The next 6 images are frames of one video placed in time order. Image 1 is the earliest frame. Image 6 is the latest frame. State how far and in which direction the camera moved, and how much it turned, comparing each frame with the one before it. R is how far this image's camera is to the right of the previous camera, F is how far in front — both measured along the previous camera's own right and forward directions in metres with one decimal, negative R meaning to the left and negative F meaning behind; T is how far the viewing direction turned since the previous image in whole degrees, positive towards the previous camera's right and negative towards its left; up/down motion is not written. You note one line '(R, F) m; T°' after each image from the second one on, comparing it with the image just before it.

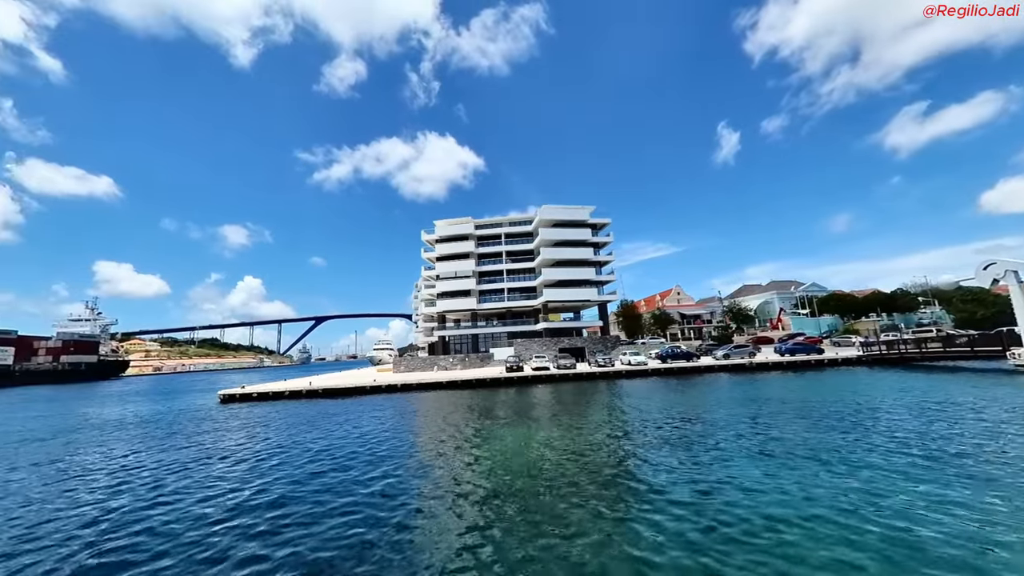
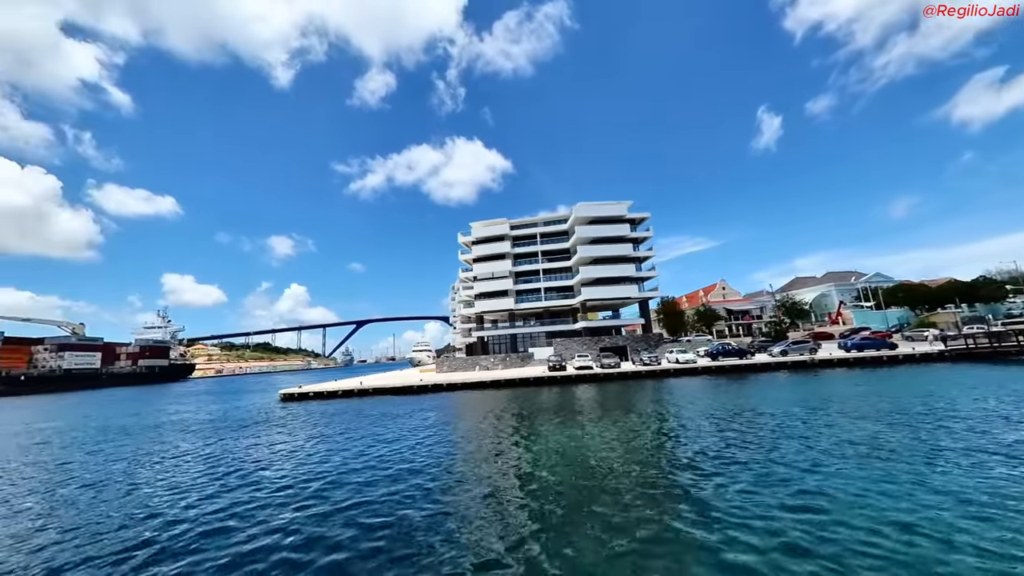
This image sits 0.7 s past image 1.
(-0.6, +0.1) m; -5°
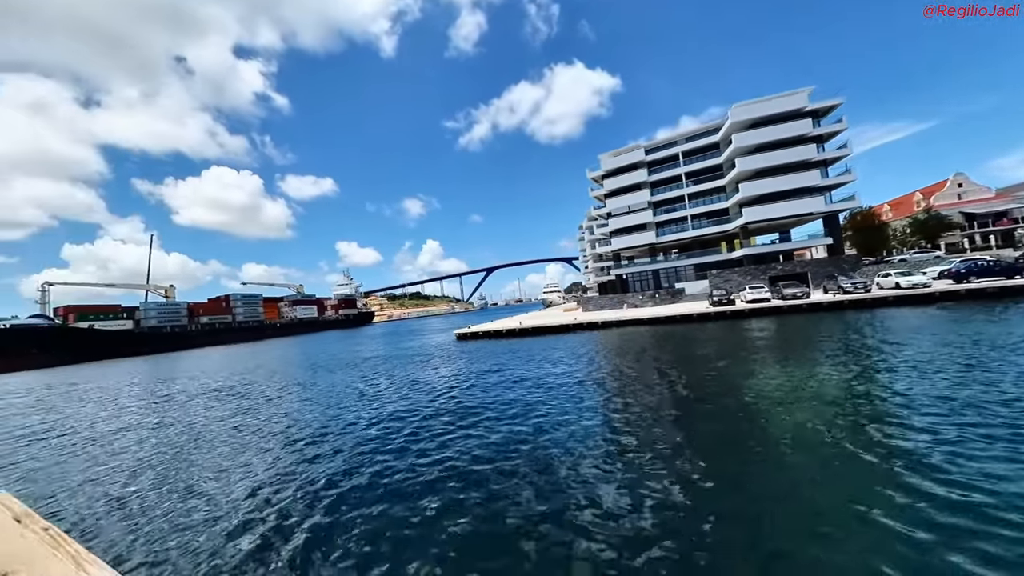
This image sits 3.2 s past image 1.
(-2.1, 0.0) m; -20°
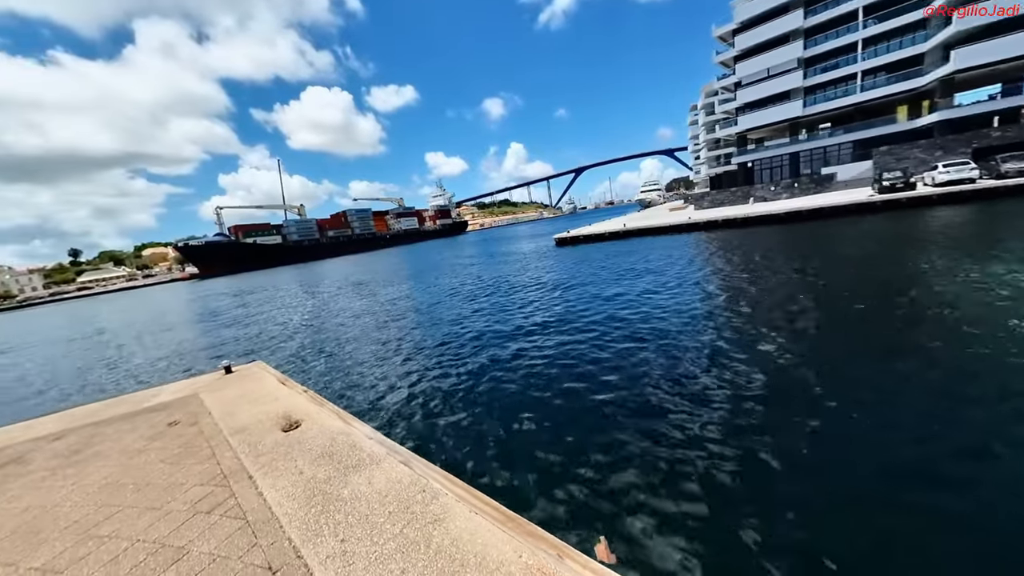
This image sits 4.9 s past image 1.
(-1.0, +0.2) m; -14°
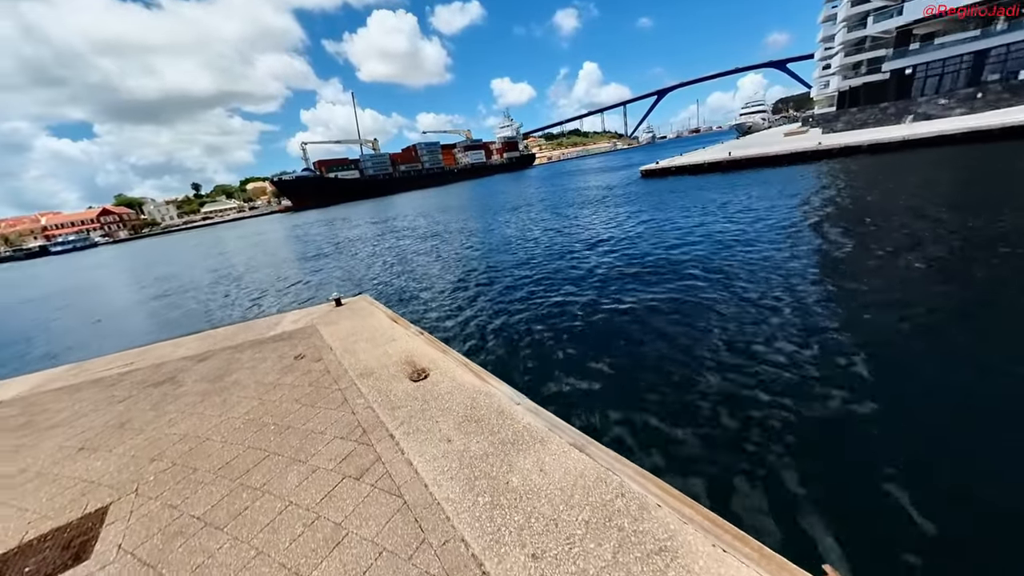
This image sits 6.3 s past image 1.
(-1.0, +0.9) m; -10°
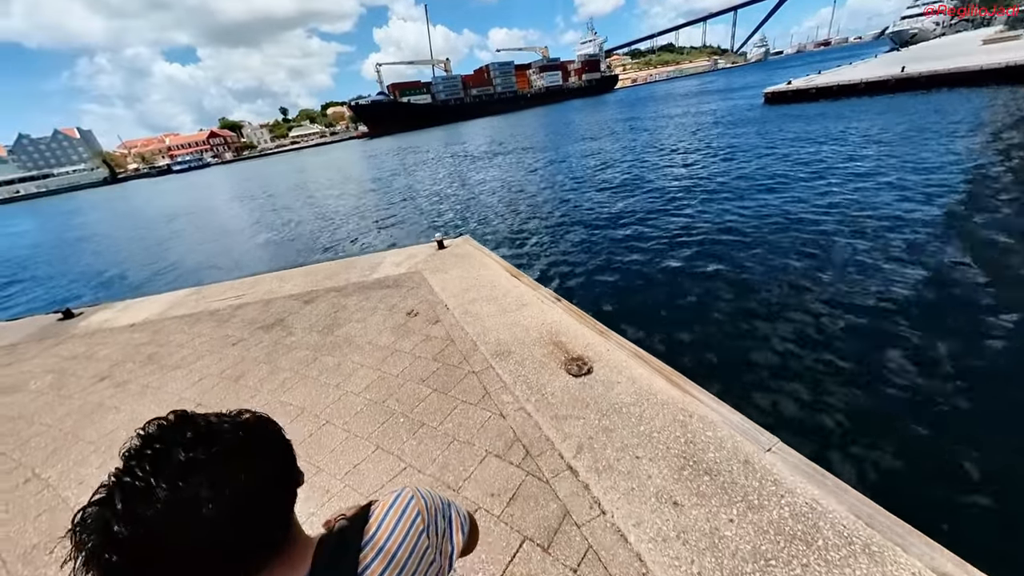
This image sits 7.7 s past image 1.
(-1.1, +1.1) m; -9°
